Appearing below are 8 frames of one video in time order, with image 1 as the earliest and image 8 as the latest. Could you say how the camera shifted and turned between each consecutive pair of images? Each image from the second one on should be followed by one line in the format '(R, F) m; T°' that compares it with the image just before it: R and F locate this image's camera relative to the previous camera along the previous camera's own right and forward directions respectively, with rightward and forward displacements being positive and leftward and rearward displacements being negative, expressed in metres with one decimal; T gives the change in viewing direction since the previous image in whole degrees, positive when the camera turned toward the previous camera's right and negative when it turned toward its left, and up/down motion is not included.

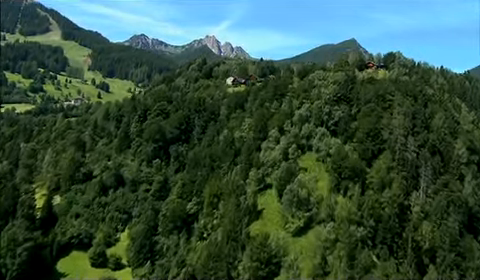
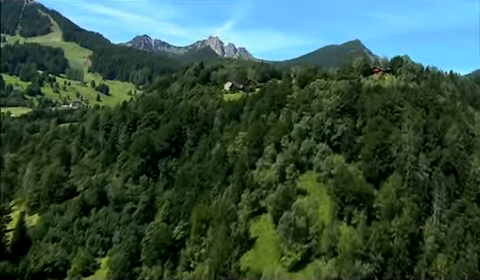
(+2.1, +13.1) m; 0°
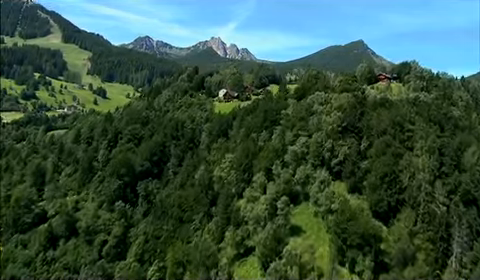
(+2.9, +16.9) m; 0°
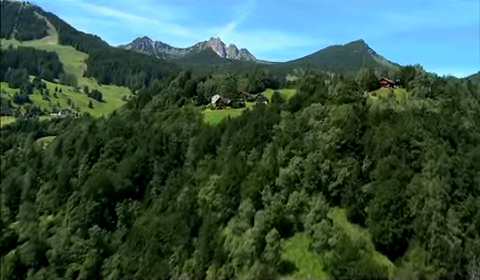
(+2.2, +12.4) m; 0°
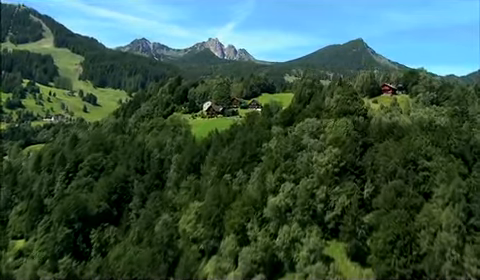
(+2.2, +12.2) m; 0°
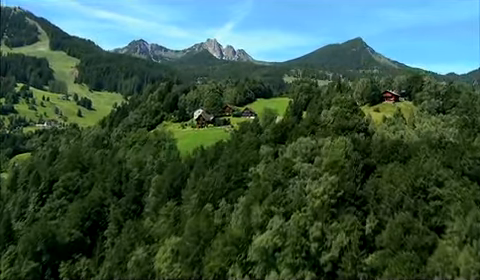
(+2.1, +11.9) m; 0°
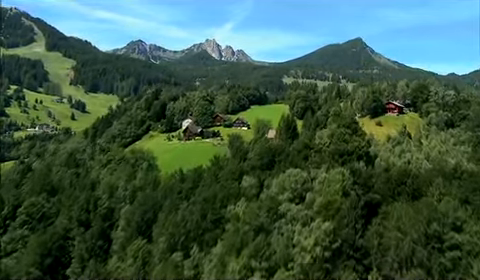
(+2.4, +13.5) m; 0°
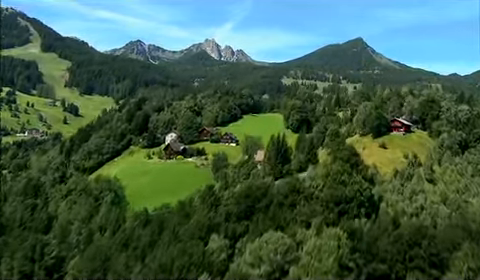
(+3.0, +16.9) m; 0°
